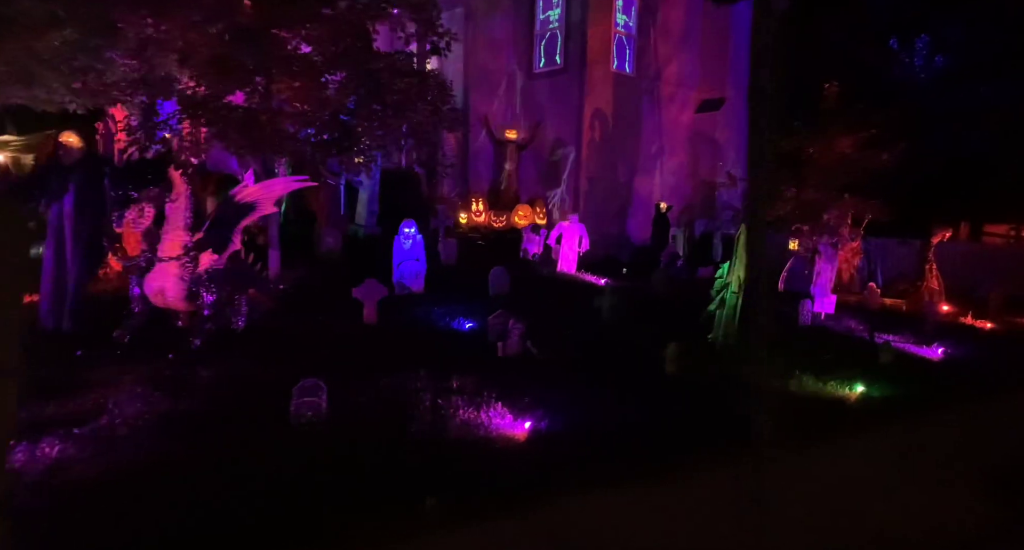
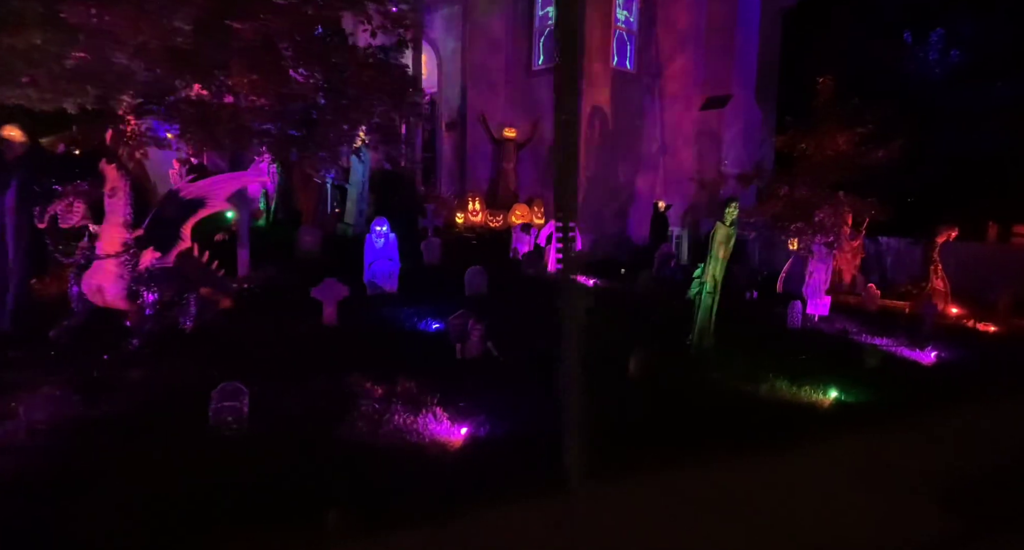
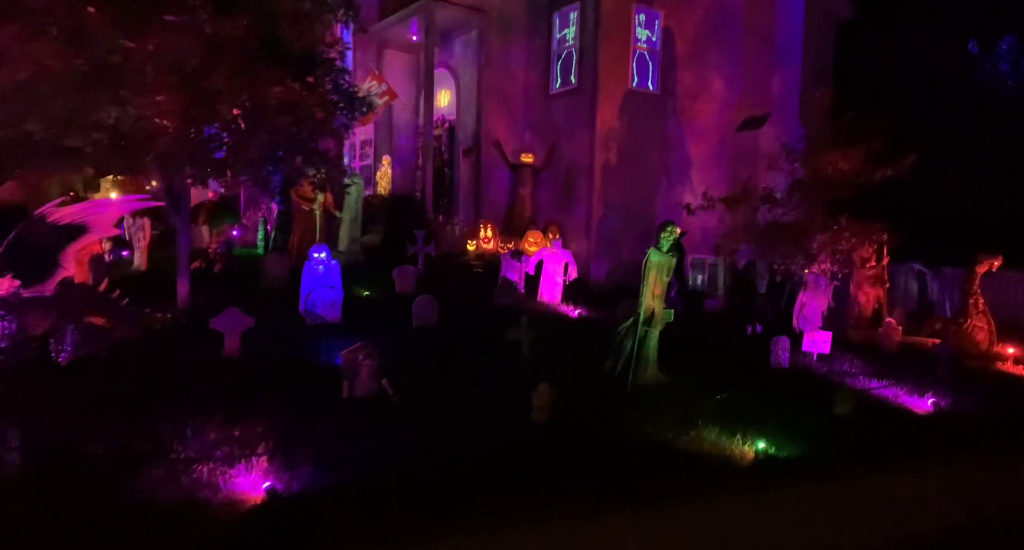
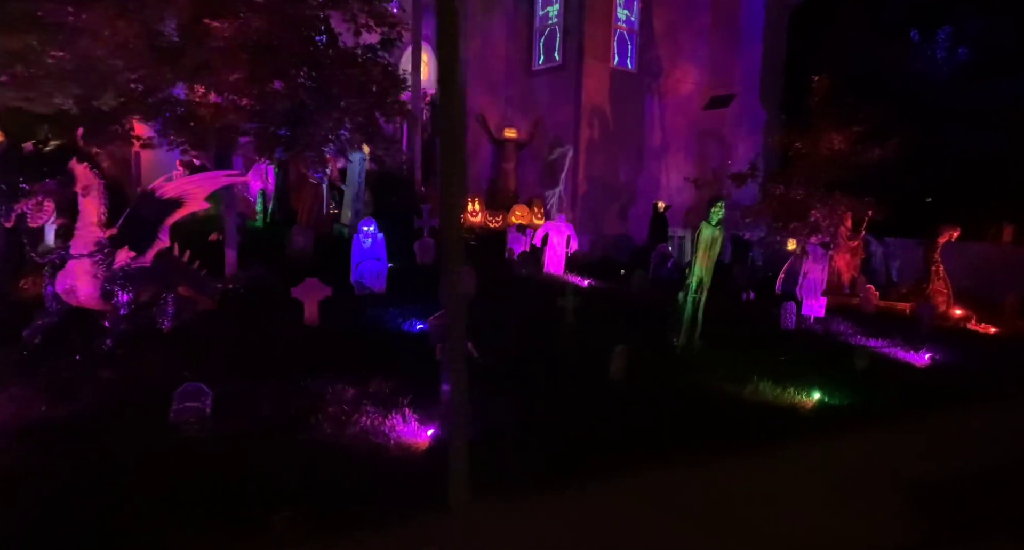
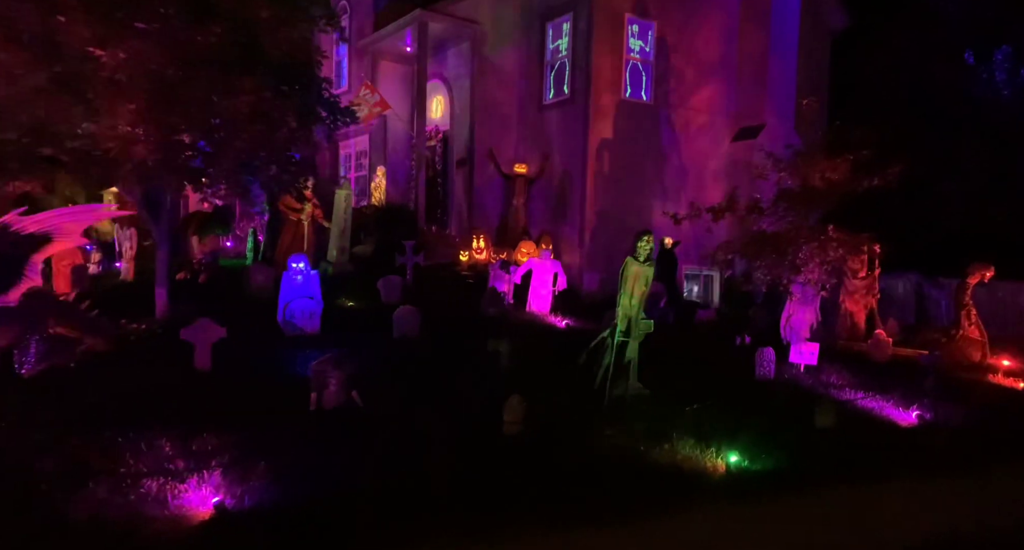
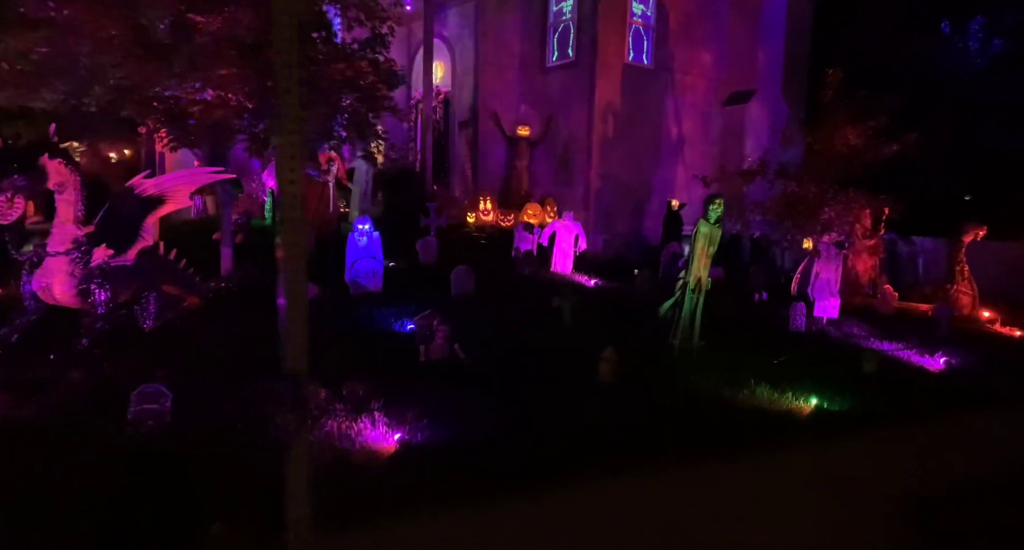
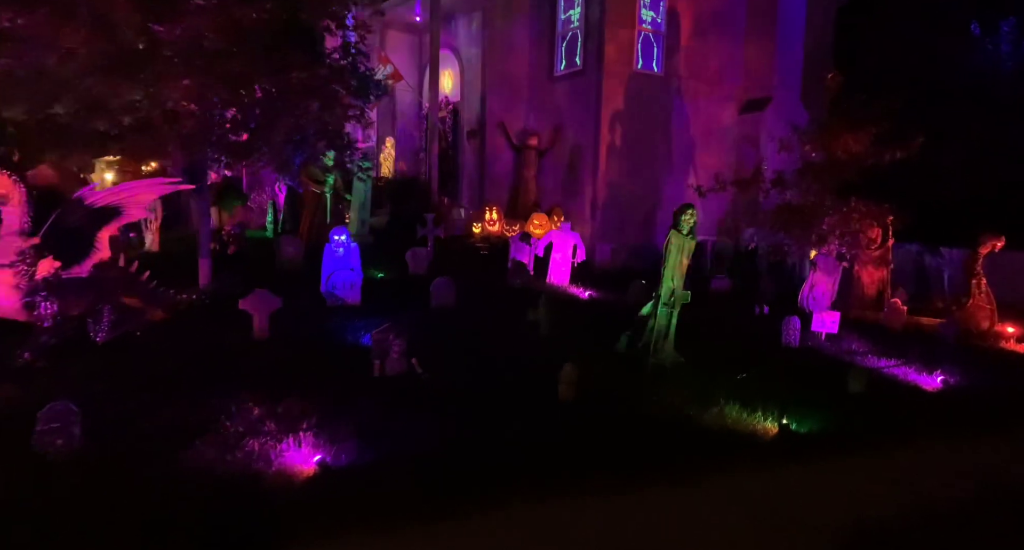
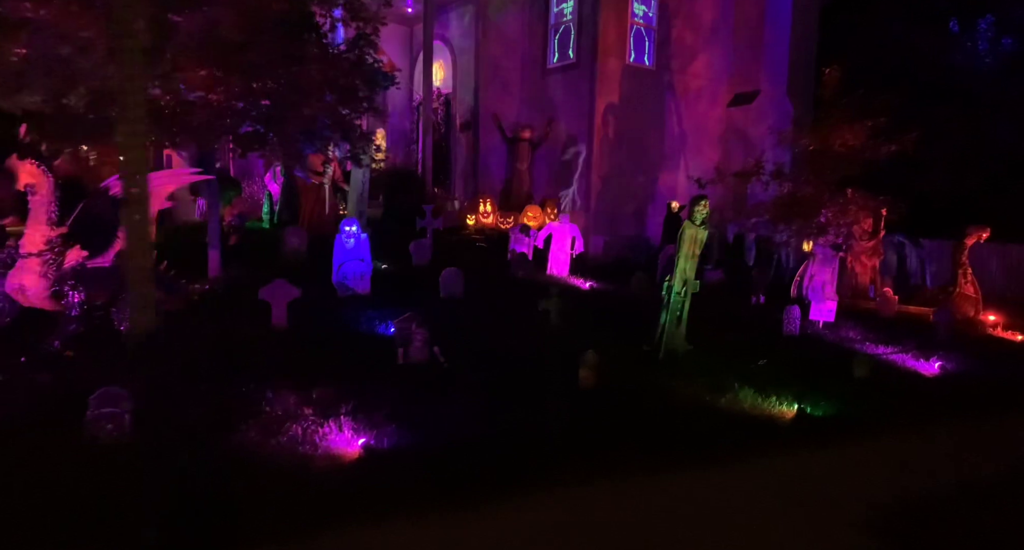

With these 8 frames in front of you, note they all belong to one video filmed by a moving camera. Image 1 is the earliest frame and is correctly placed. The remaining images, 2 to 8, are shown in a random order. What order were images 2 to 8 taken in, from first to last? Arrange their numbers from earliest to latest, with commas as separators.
2, 4, 6, 8, 7, 3, 5
